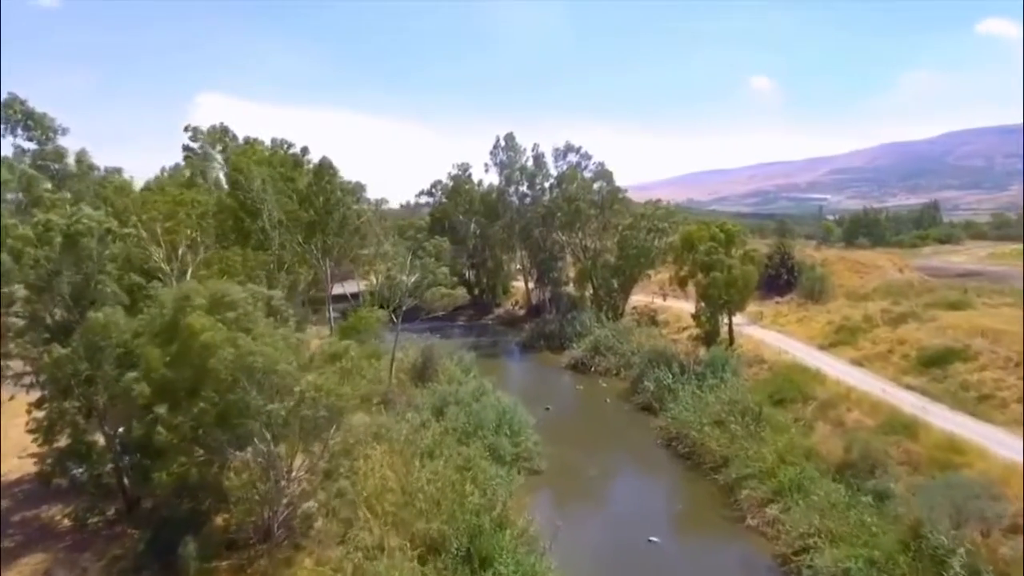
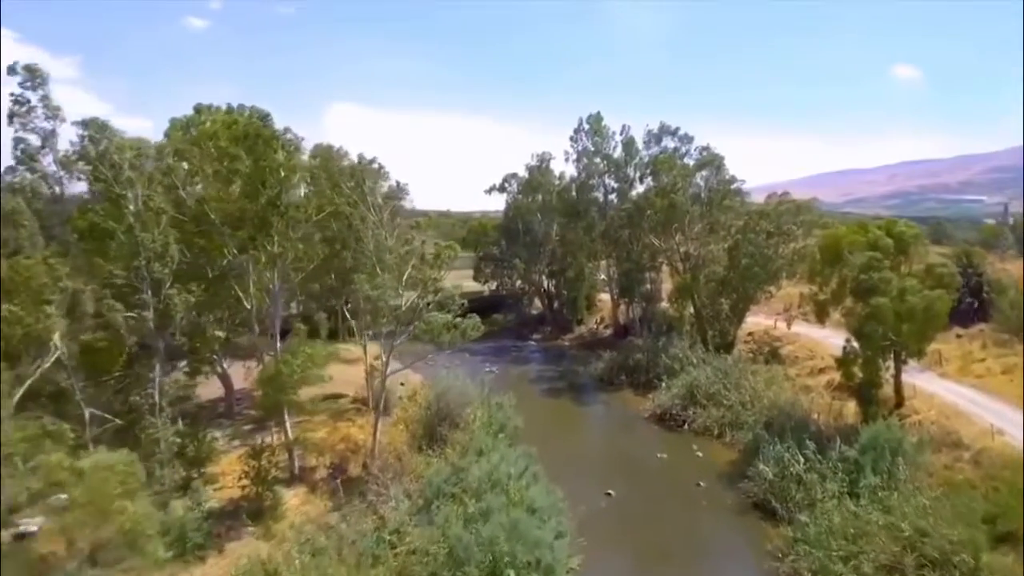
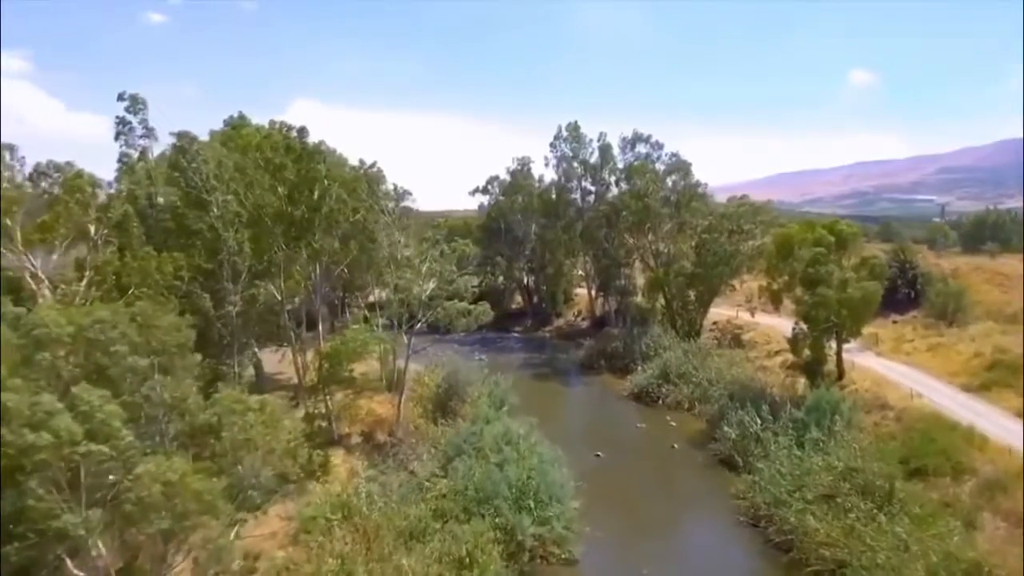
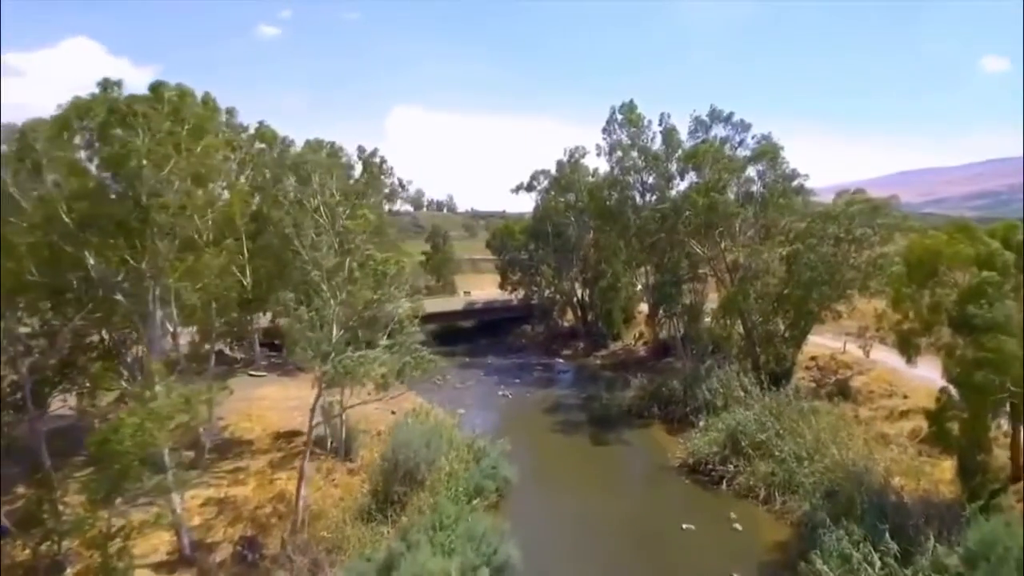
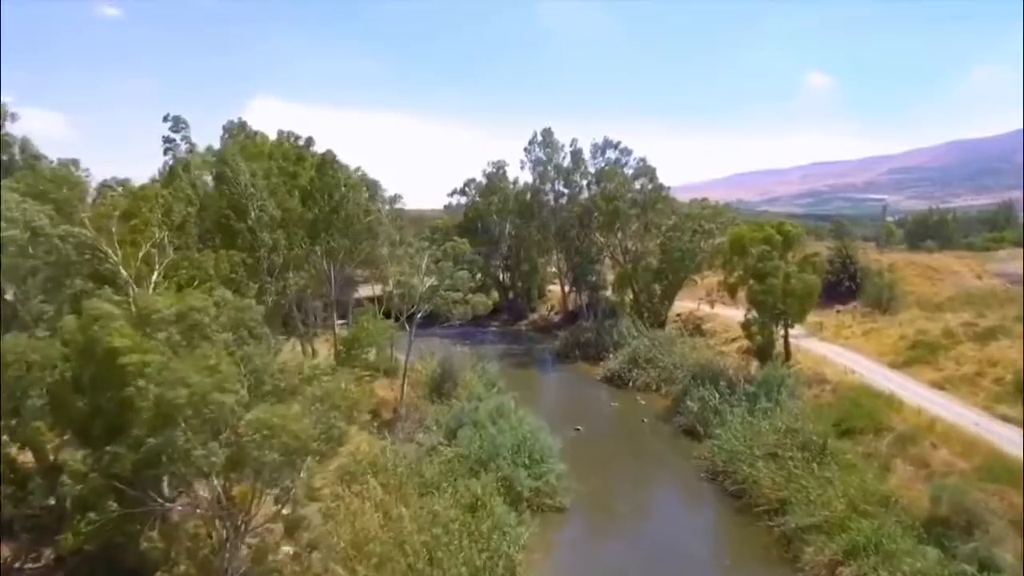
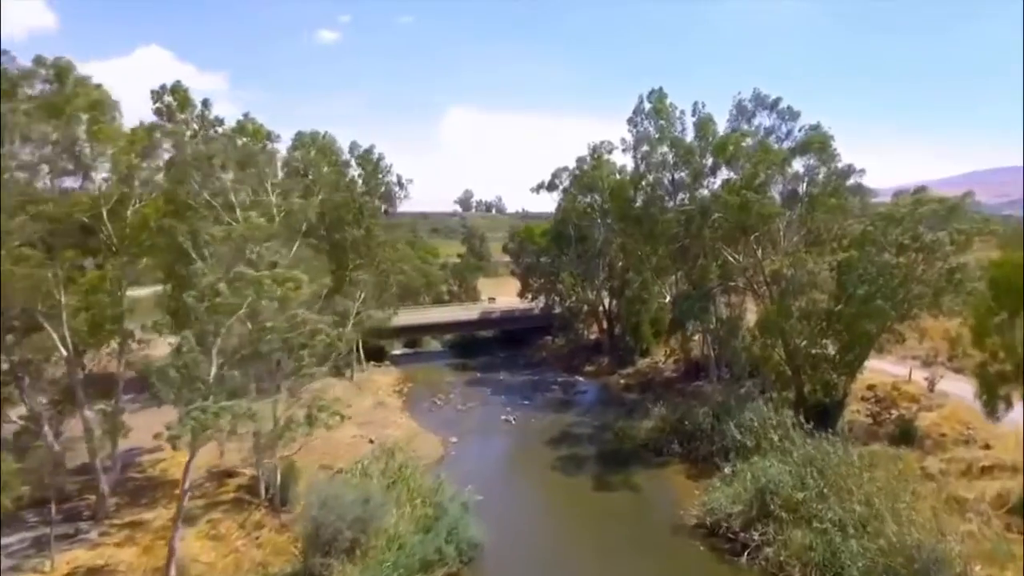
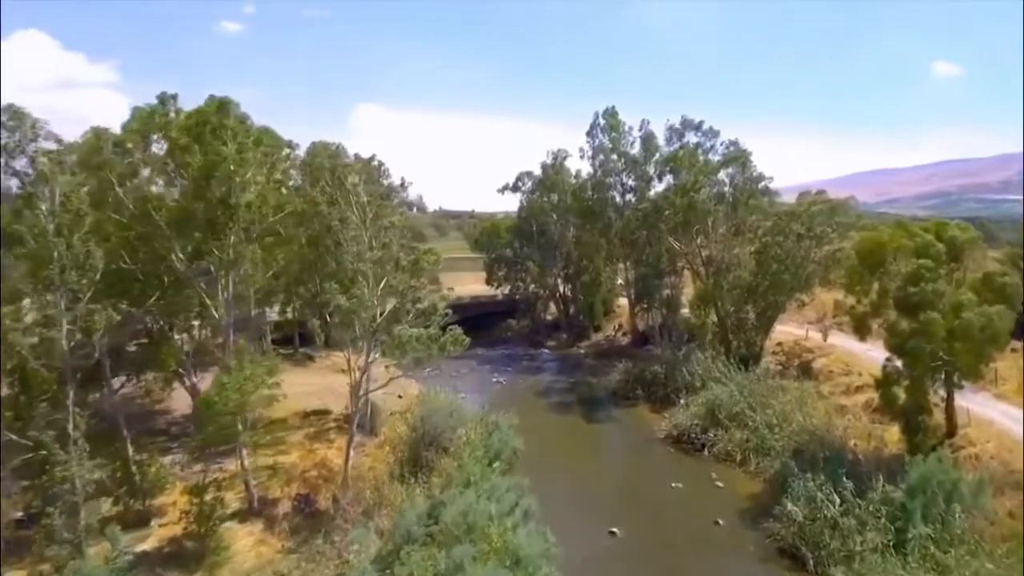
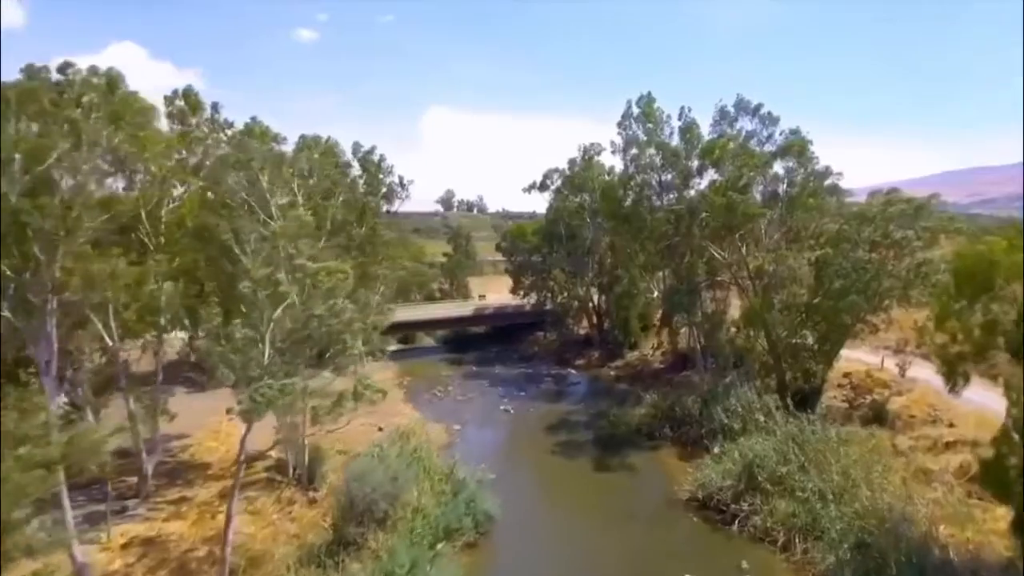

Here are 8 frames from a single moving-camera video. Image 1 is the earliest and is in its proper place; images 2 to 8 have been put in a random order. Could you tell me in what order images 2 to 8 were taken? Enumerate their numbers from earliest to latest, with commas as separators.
5, 3, 2, 7, 4, 8, 6
